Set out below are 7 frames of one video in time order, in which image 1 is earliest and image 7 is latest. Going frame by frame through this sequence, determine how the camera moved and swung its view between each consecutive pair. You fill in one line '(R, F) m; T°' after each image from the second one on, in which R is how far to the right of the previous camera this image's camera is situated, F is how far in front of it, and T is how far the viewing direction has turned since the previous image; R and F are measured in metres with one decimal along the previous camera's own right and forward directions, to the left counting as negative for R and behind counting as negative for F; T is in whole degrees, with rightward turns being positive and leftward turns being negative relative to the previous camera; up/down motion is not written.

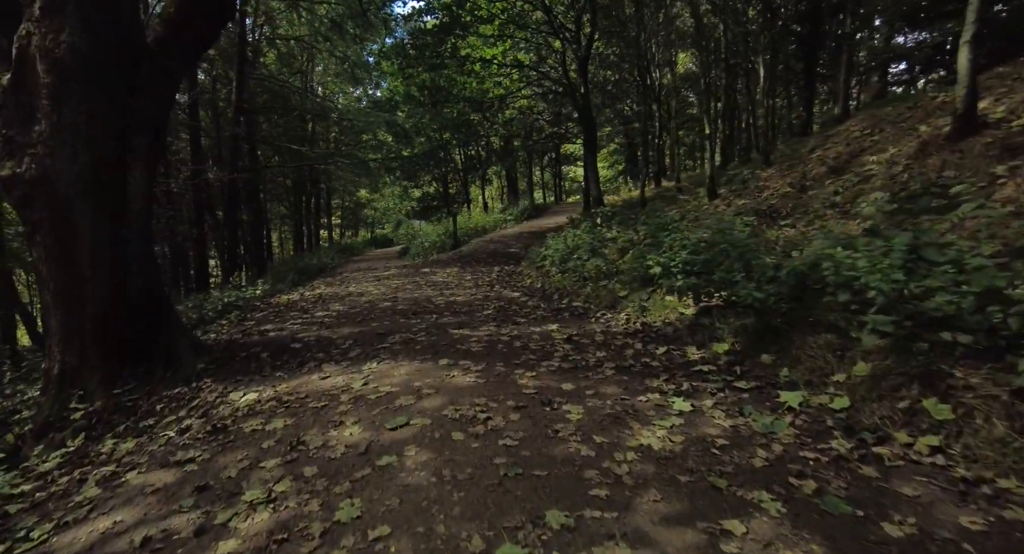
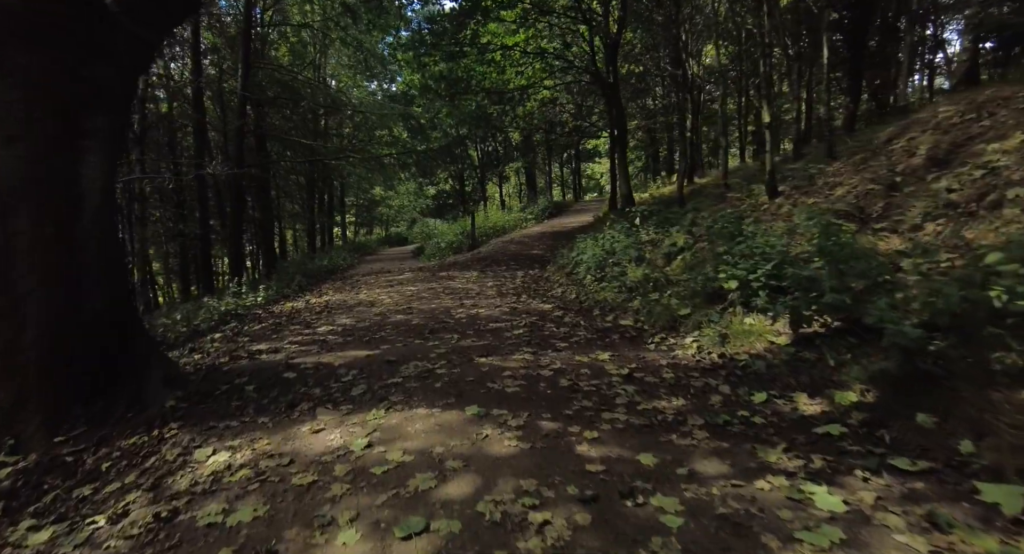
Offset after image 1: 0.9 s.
(-0.3, +1.4) m; -1°
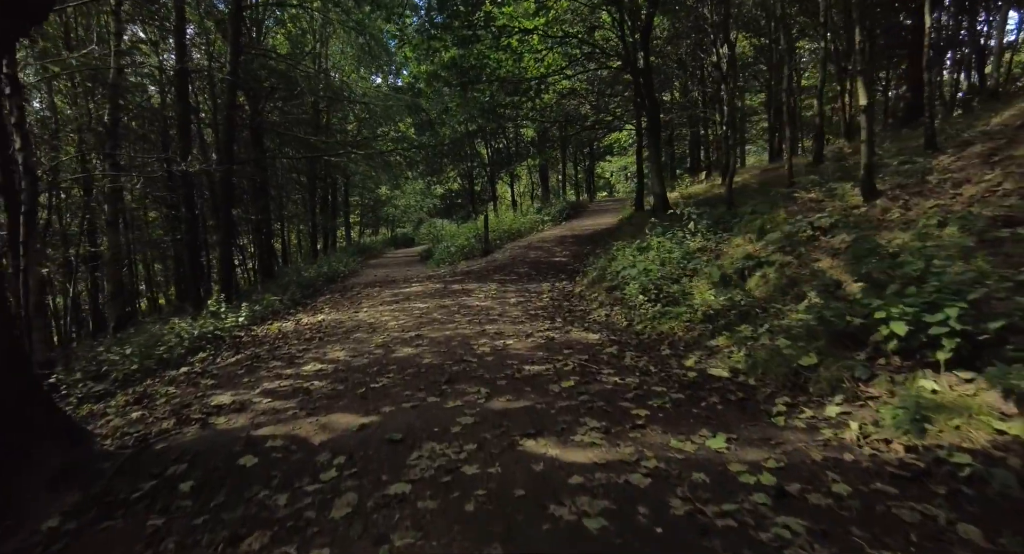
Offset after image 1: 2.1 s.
(-0.4, +2.1) m; -1°
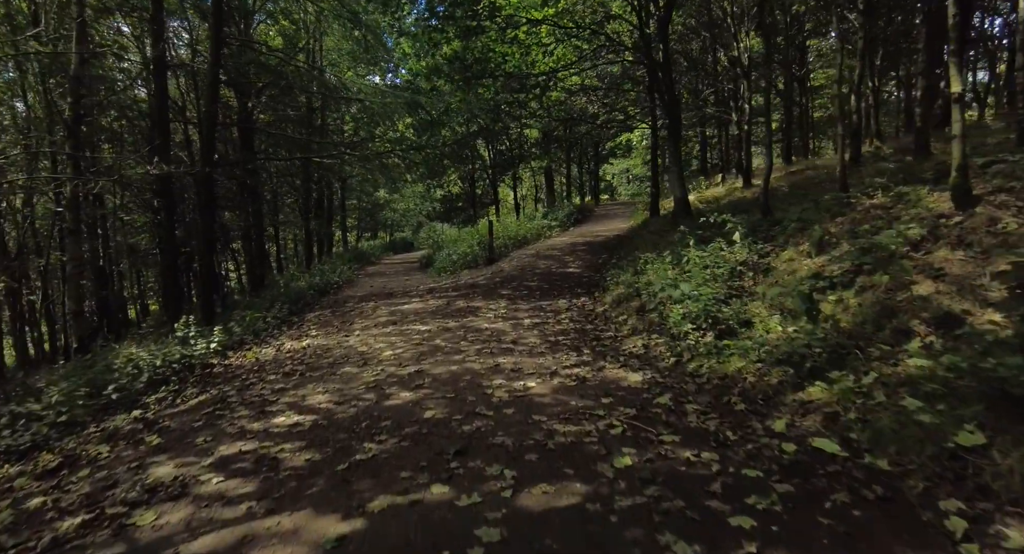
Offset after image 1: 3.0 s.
(-0.2, +1.5) m; 0°
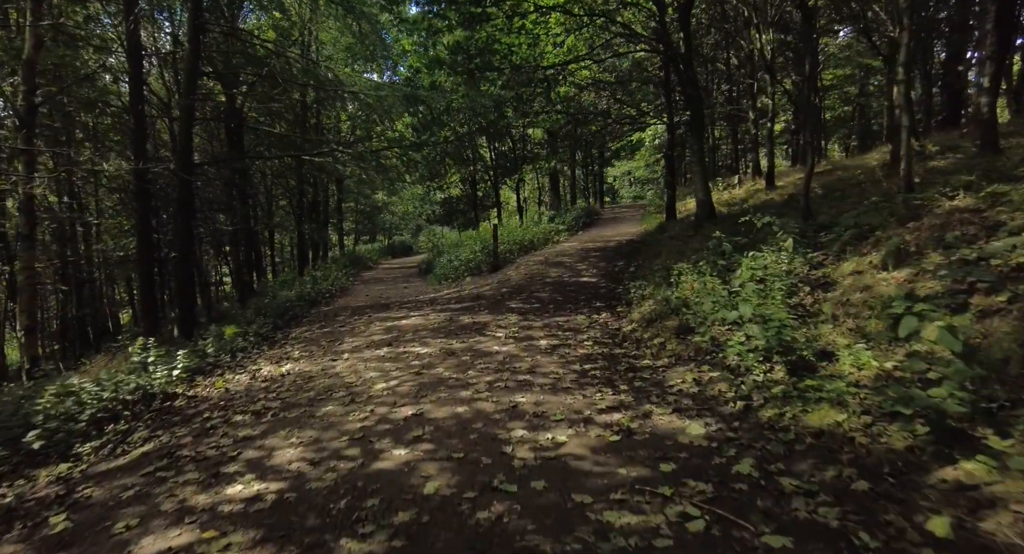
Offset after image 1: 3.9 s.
(-0.2, +1.4) m; 0°
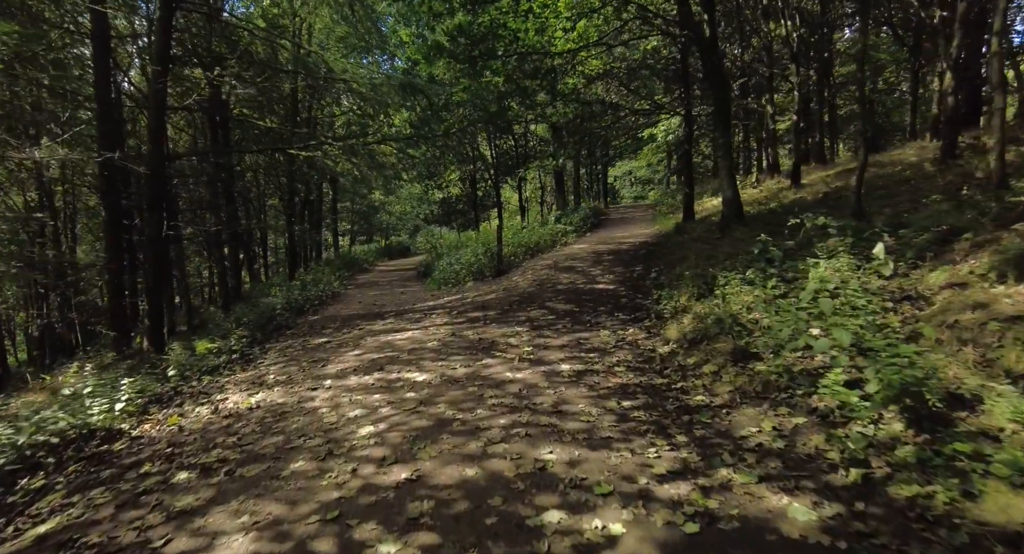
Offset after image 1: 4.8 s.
(-0.2, +1.5) m; 0°
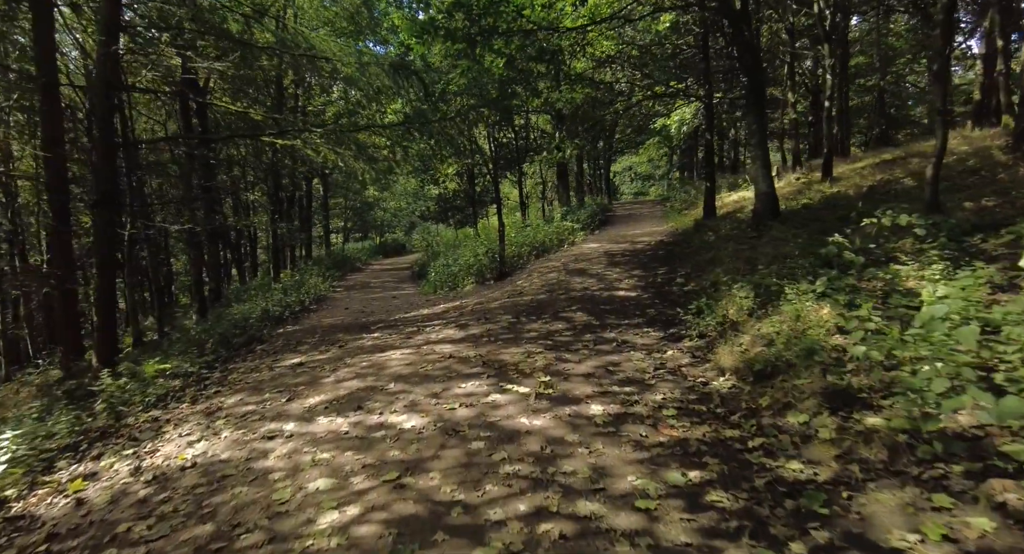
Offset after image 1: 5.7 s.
(-0.2, +1.7) m; 0°
